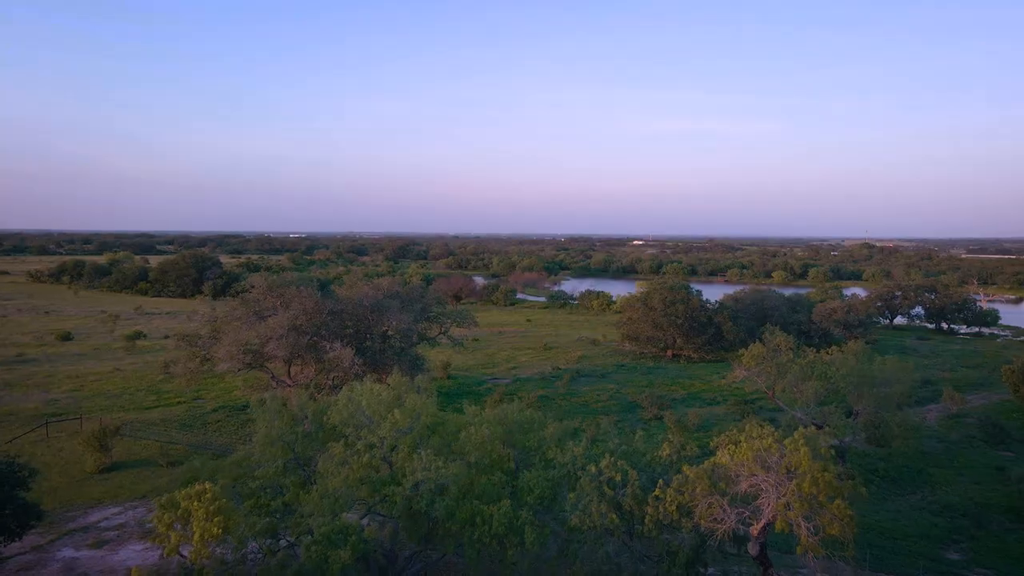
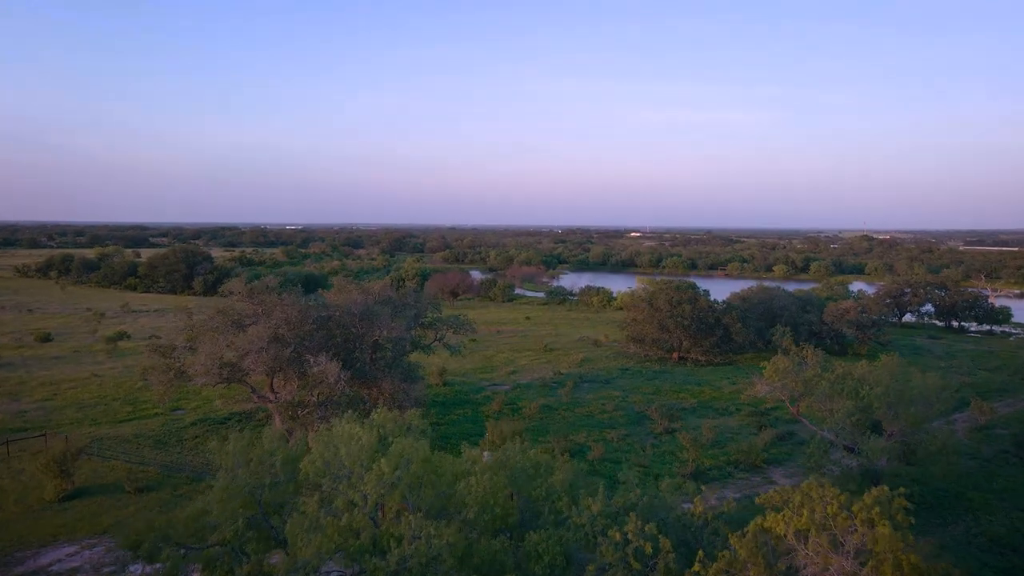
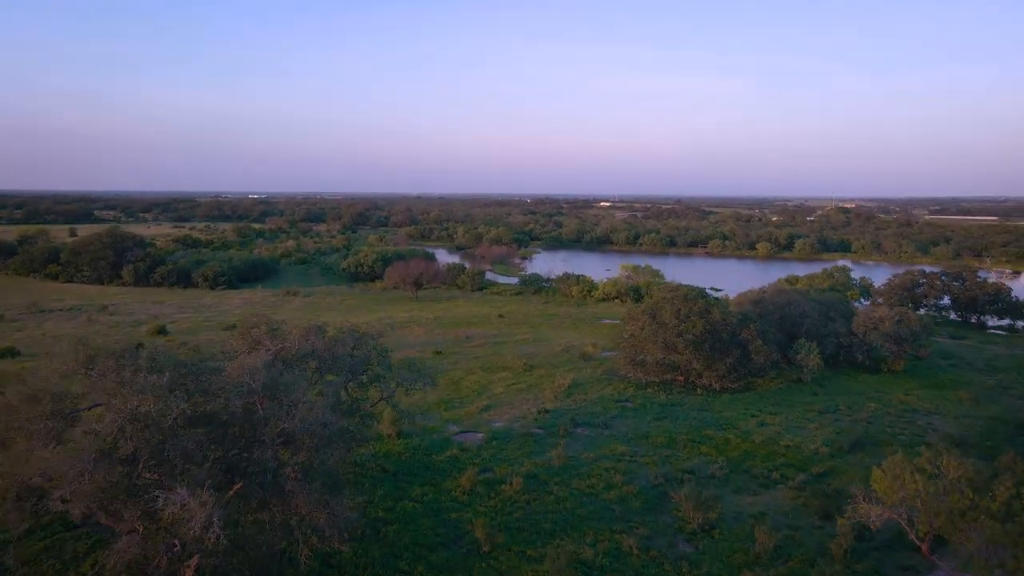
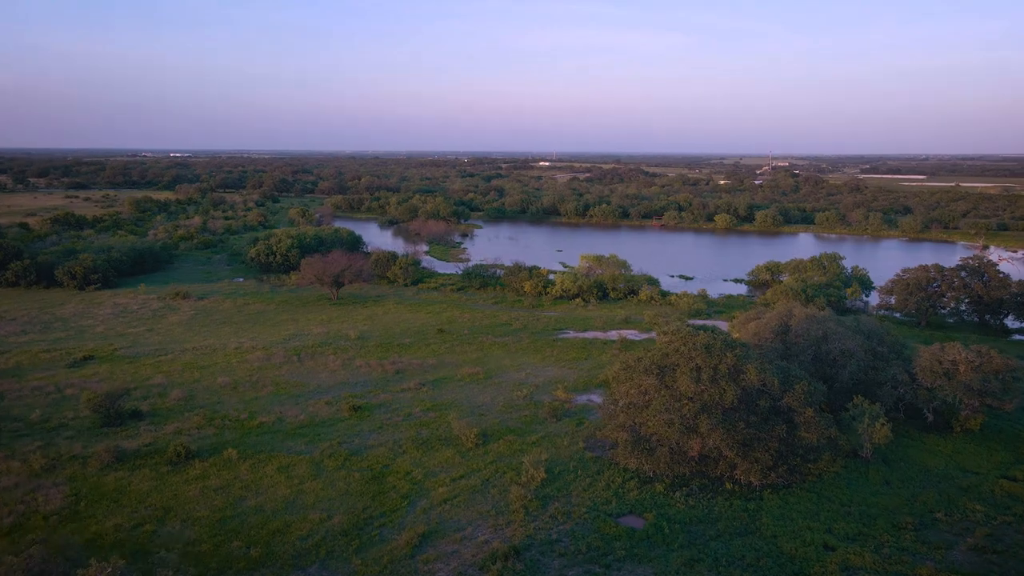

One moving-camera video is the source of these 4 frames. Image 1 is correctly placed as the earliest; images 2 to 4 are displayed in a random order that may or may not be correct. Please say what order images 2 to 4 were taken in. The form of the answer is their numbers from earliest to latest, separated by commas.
2, 3, 4
